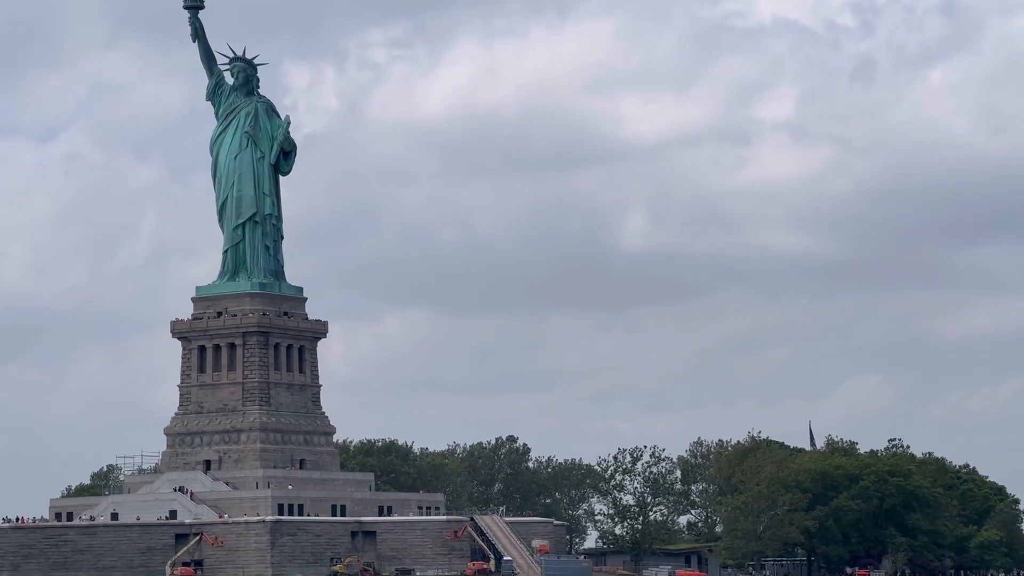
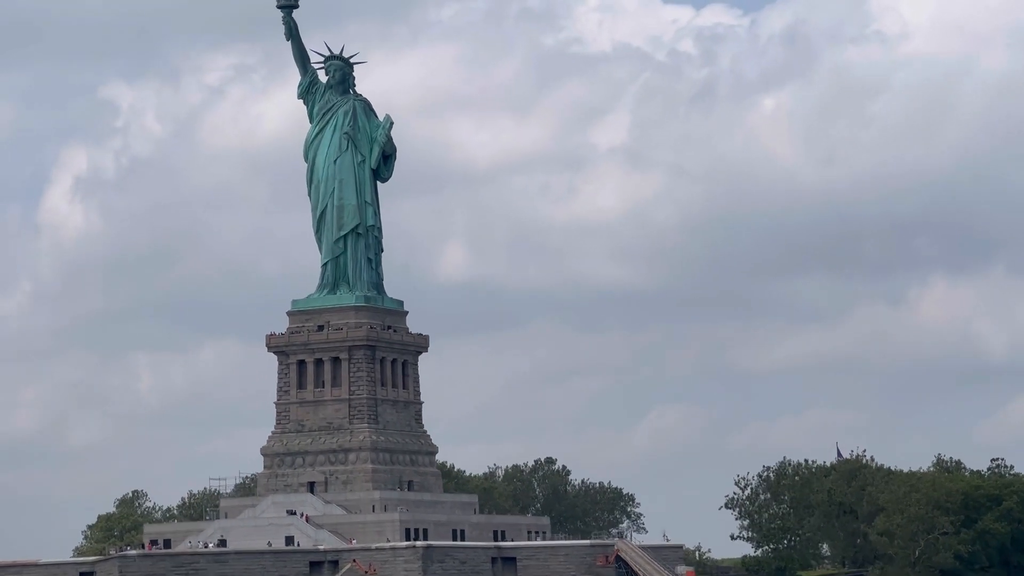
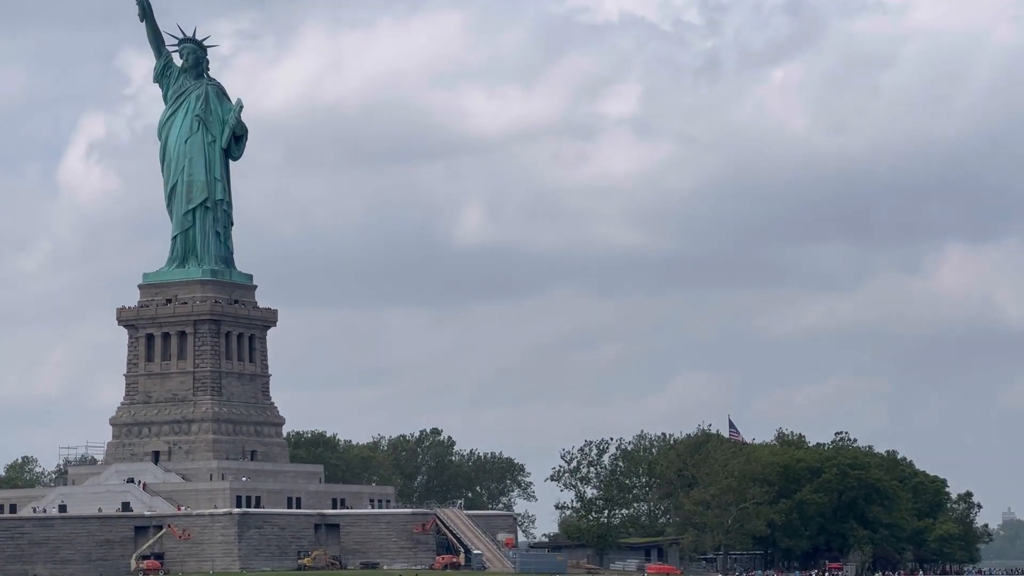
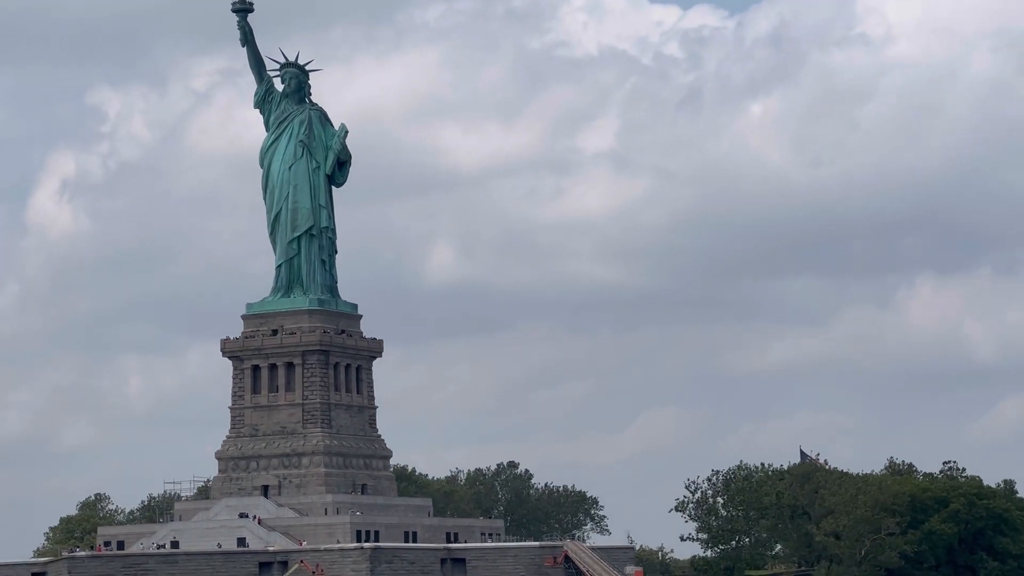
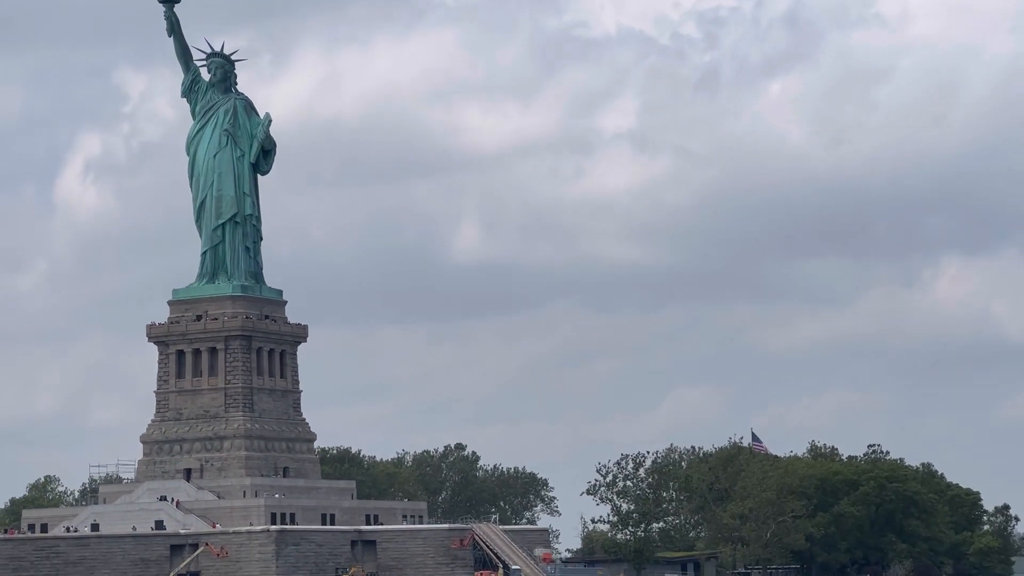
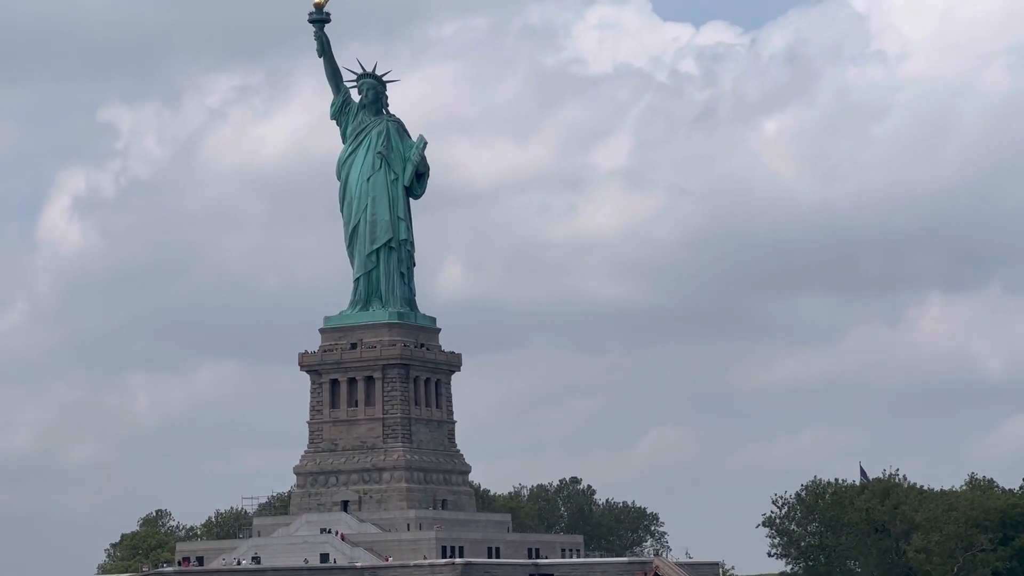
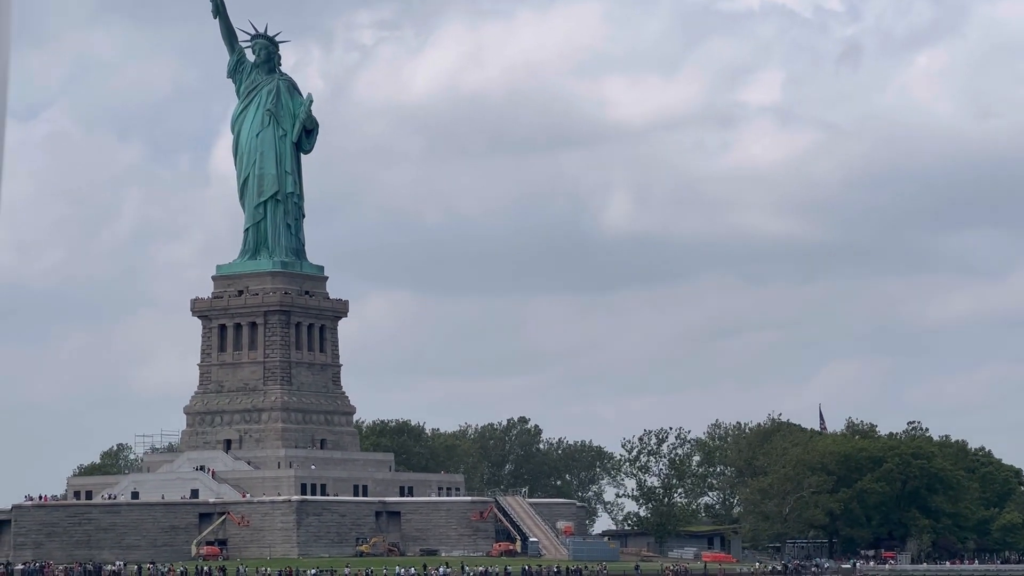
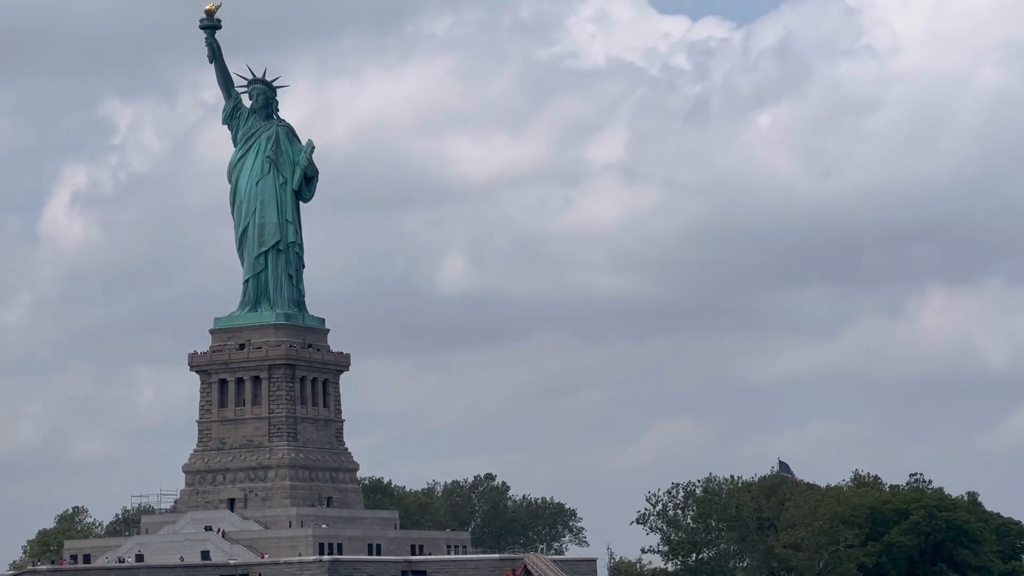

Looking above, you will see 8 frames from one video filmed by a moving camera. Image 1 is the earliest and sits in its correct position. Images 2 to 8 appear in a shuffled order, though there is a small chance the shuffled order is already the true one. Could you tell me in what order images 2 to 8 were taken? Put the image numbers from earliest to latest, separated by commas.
7, 3, 5, 8, 4, 2, 6
